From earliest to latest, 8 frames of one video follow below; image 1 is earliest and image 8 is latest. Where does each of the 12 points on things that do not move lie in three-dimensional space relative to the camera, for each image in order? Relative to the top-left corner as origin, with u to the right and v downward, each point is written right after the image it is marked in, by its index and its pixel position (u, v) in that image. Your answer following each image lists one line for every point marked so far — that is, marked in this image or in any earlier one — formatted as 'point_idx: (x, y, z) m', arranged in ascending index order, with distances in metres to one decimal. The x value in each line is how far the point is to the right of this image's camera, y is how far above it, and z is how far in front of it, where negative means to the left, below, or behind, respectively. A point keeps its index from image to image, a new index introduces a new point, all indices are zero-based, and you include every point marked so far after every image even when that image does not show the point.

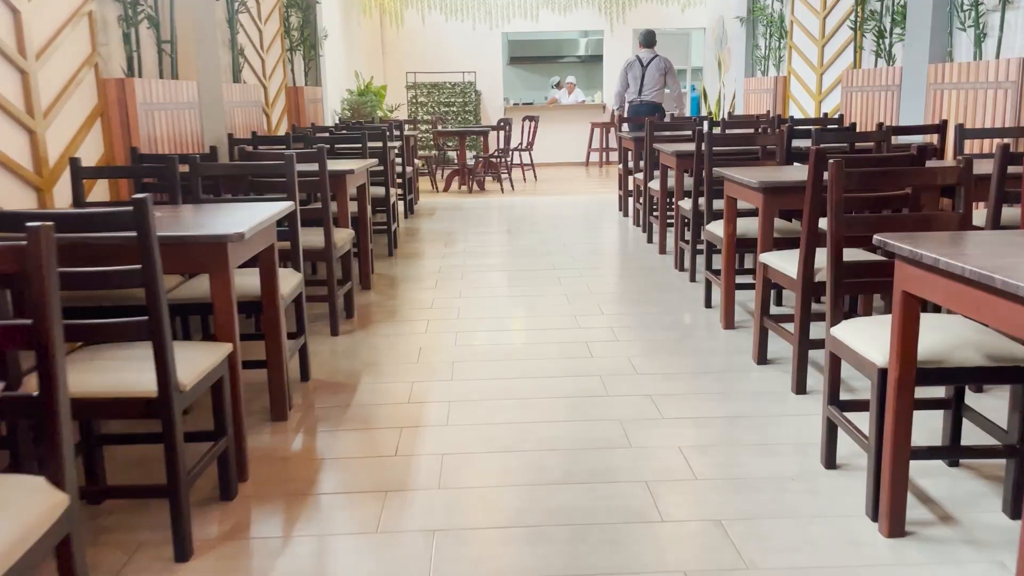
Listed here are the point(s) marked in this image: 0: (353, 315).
0: (-0.8, -0.1, +4.0) m
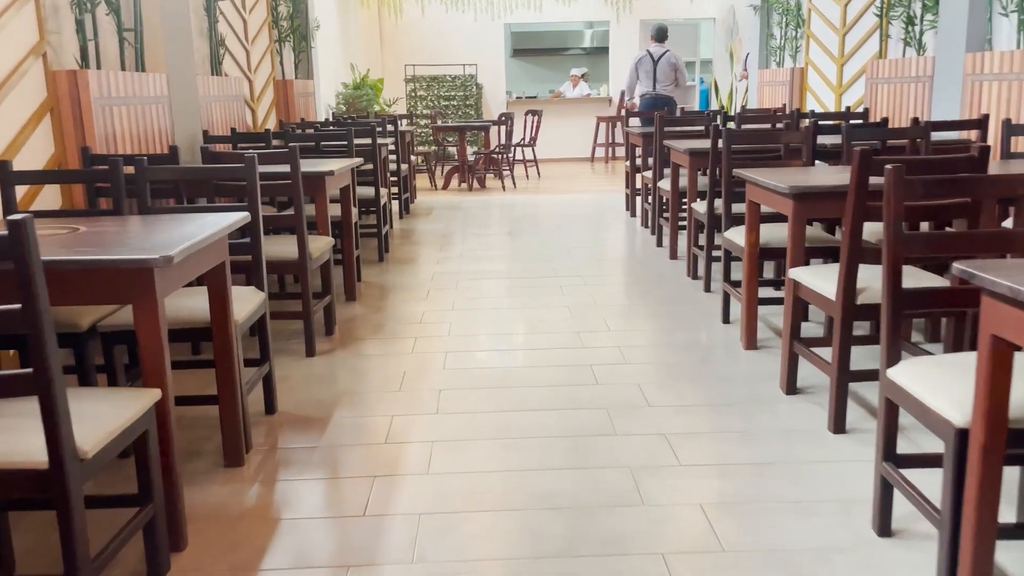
0: (-0.8, -0.2, +3.6) m
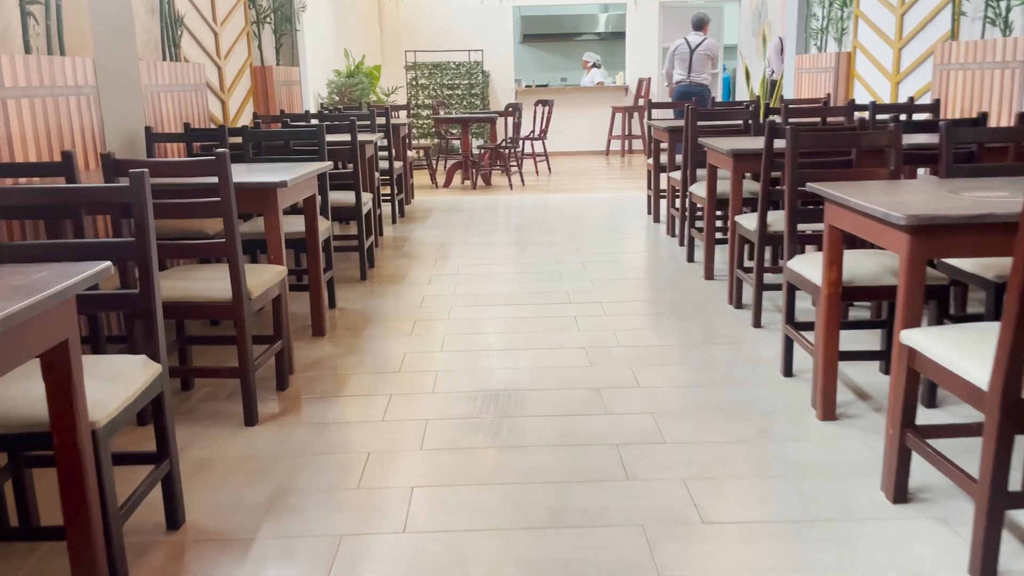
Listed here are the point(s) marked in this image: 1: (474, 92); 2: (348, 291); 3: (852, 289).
0: (-0.8, -0.3, +2.8) m
1: (-0.5, +2.5, +10.6) m
2: (-0.8, 0.0, +4.1) m
3: (+1.0, 0.0, +2.4) m
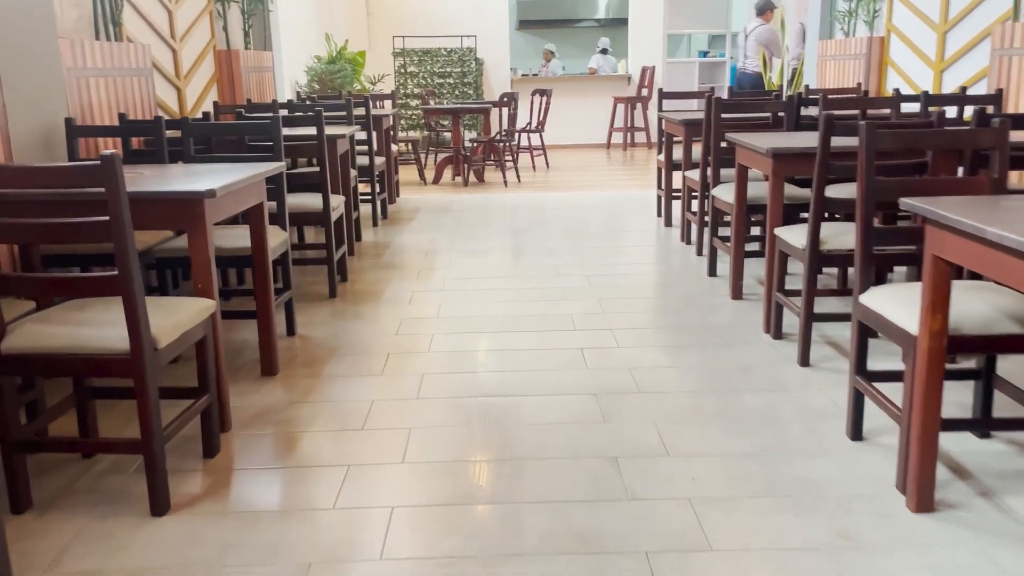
0: (-0.8, -0.4, +2.2) m
1: (-0.5, +2.5, +9.9) m
2: (-0.8, -0.1, +3.5) m
3: (+1.0, -0.1, +1.8) m
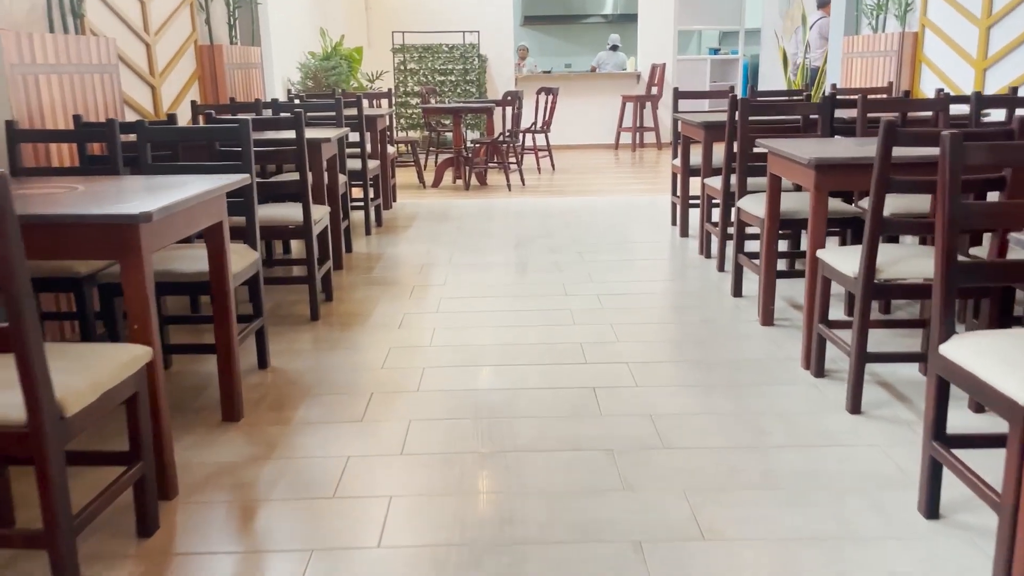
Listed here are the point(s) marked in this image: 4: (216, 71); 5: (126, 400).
0: (-0.8, -0.5, +1.8) m
1: (-0.5, +2.4, +9.6) m
2: (-0.8, -0.2, +3.1) m
3: (+1.0, -0.2, +1.4) m
4: (-1.8, +1.3, +5.0) m
5: (-0.8, -0.2, +1.7) m
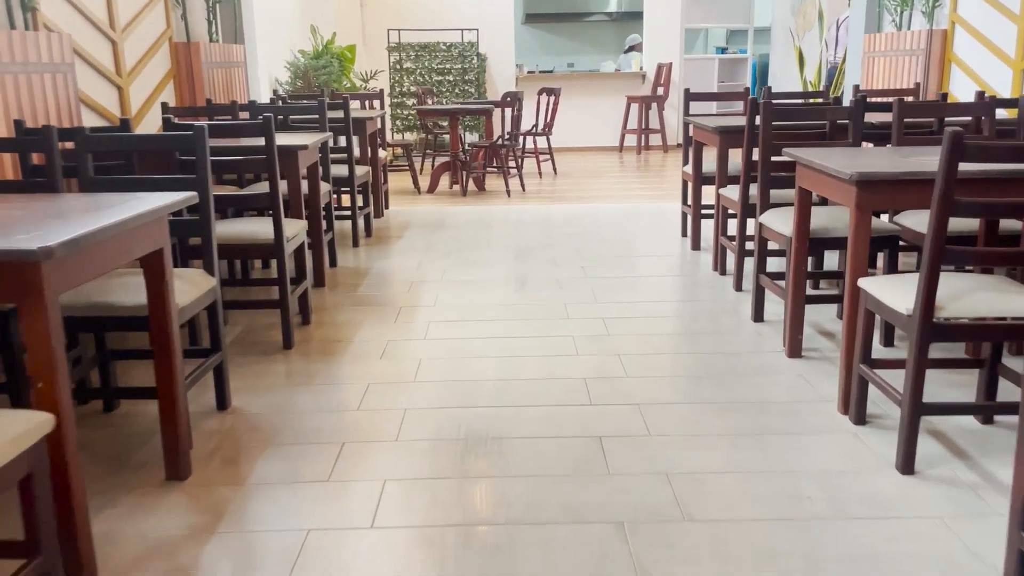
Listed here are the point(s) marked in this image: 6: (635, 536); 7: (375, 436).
0: (-0.8, -0.6, +1.5) m
1: (-0.5, +2.3, +9.2) m
2: (-0.8, -0.3, +2.8) m
3: (+0.9, -0.3, +1.1) m
4: (-1.8, +1.2, +4.6) m
5: (-0.8, -0.3, +1.4) m
6: (+0.3, -0.5, +1.8) m
7: (-0.4, -0.4, +2.3) m
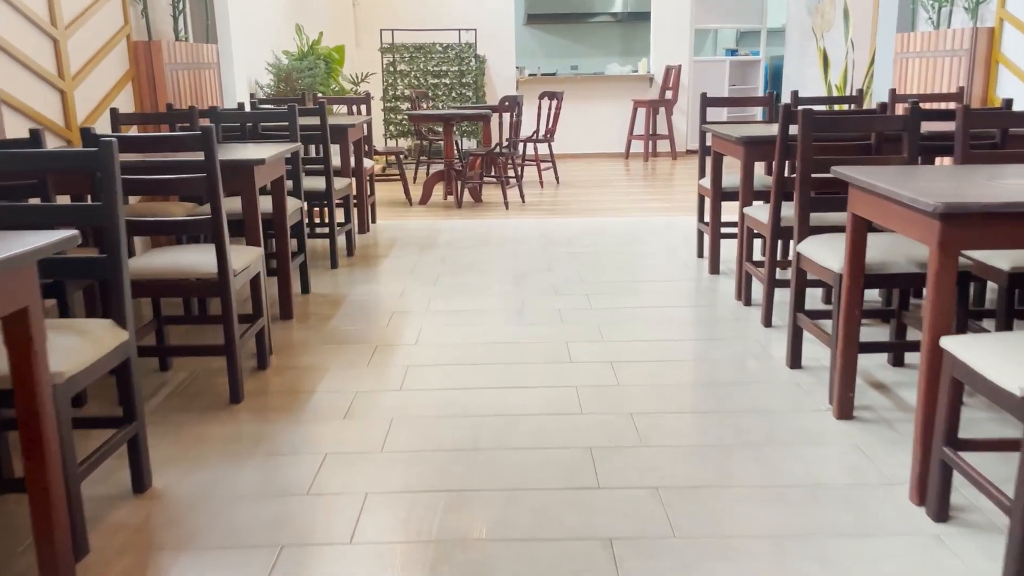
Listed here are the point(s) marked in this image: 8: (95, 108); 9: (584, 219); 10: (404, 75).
0: (-0.8, -0.7, +1.0) m
1: (-0.5, +2.2, +8.7) m
2: (-0.9, -0.4, +2.3) m
3: (+0.9, -0.4, +0.6) m
4: (-1.8, +1.1, +4.2) m
5: (-0.8, -0.4, +0.9) m
6: (+0.2, -0.7, +1.3) m
7: (-0.4, -0.5, +1.8) m
8: (-1.9, +0.8, +3.8) m
9: (+0.5, +0.5, +5.6) m
10: (-1.1, +2.2, +8.7) m
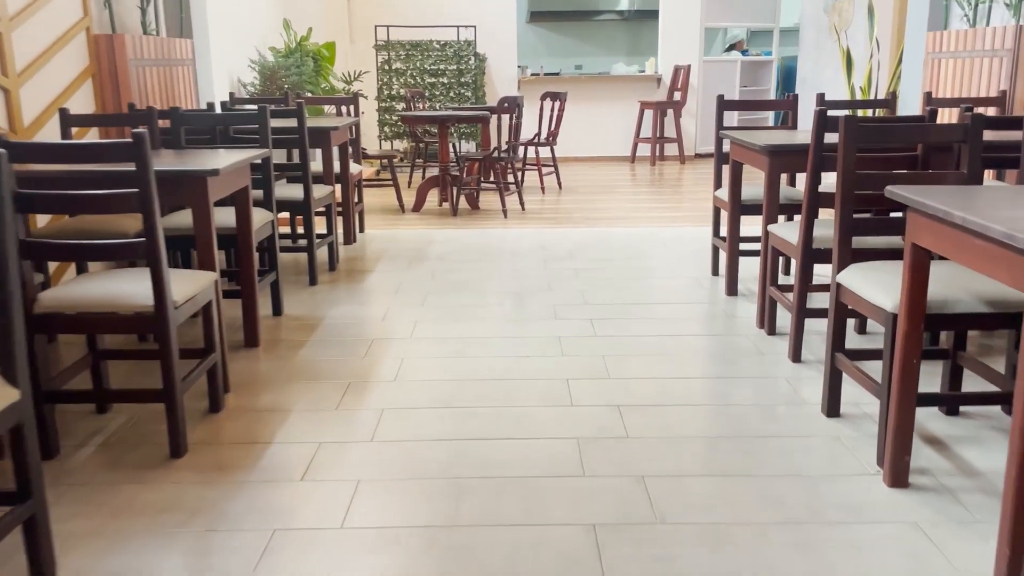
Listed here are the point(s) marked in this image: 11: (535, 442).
0: (-0.9, -0.8, +0.6) m
1: (-0.5, +2.1, +8.4) m
2: (-0.9, -0.5, +2.0) m
3: (+0.9, -0.5, +0.2) m
4: (-1.8, +1.0, +3.8) m
5: (-0.9, -0.5, +0.5) m
6: (+0.2, -0.7, +0.9) m
7: (-0.4, -0.6, +1.4) m
8: (-1.9, +0.7, +3.4) m
9: (+0.5, +0.4, +5.2) m
10: (-1.1, +2.1, +8.3) m
11: (+0.1, -0.4, +2.2) m
